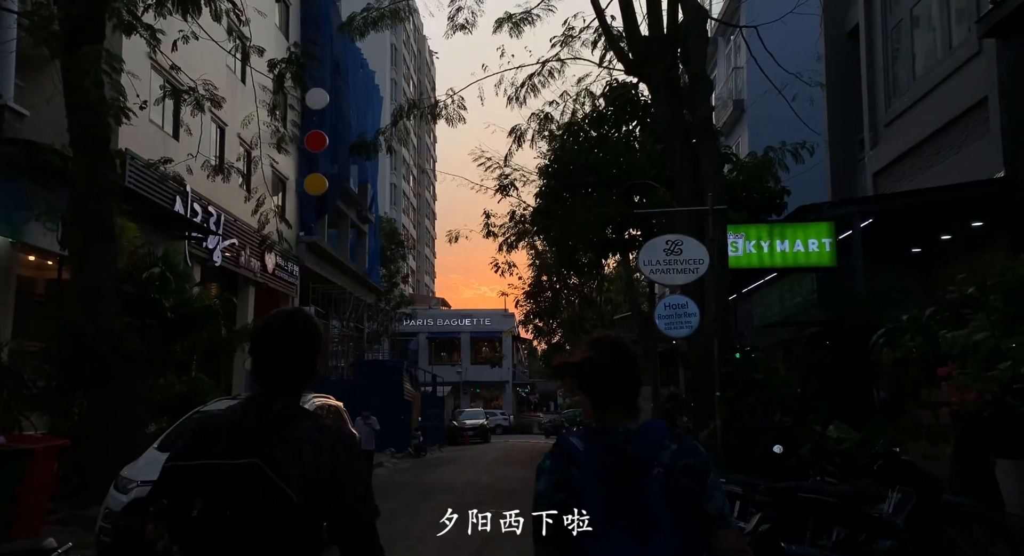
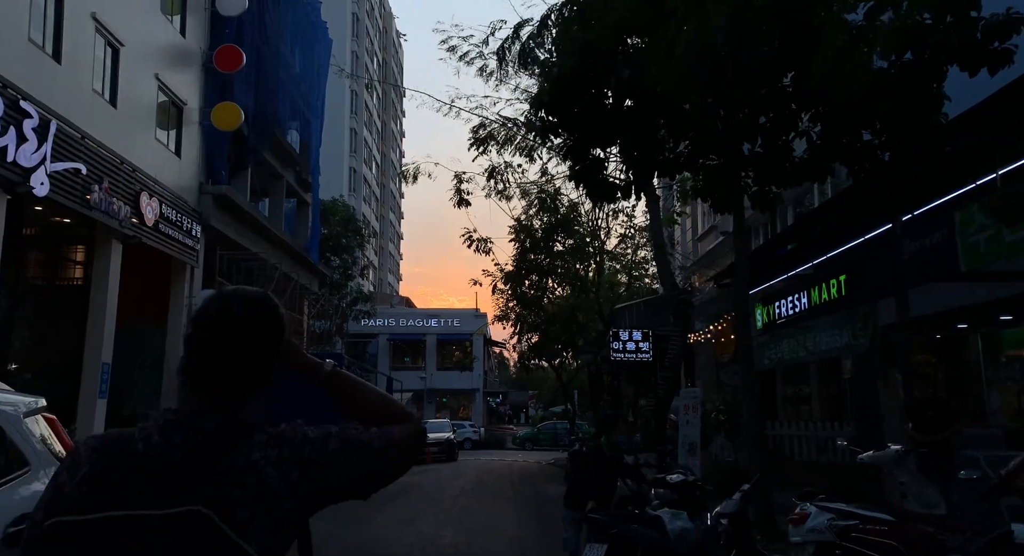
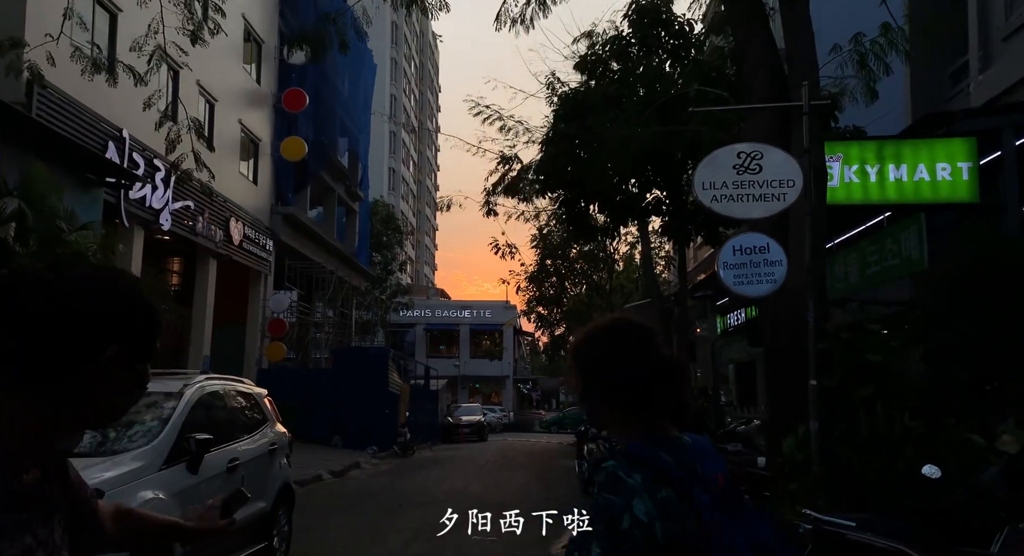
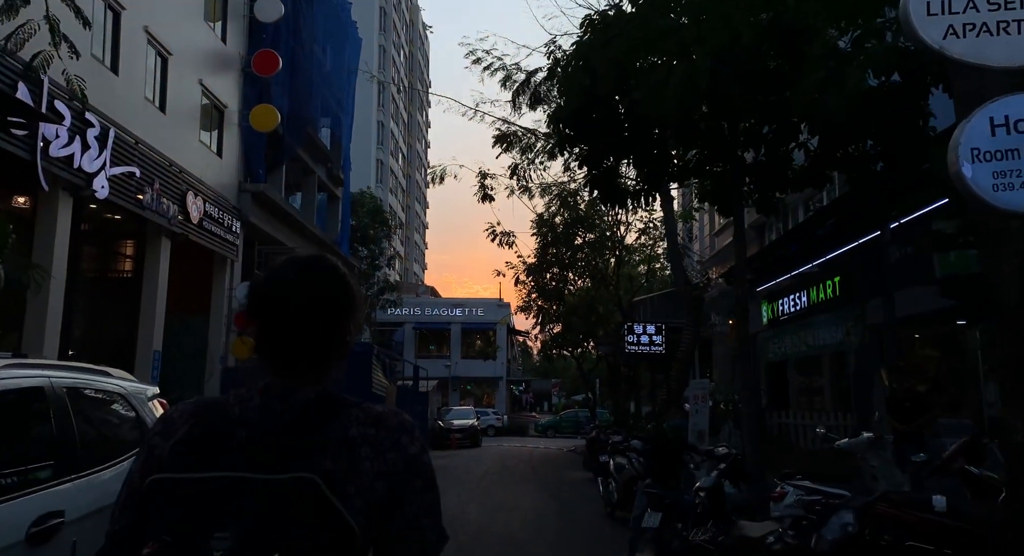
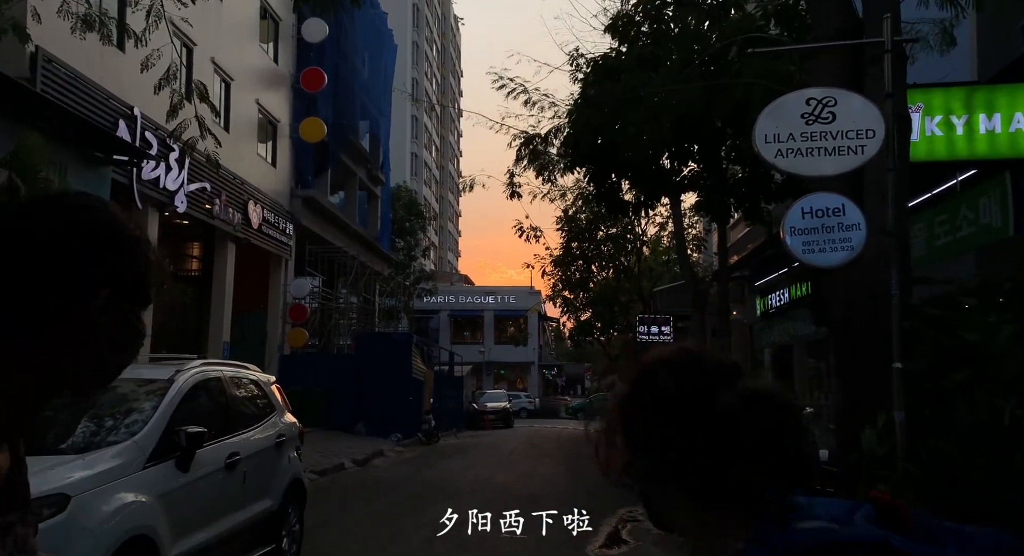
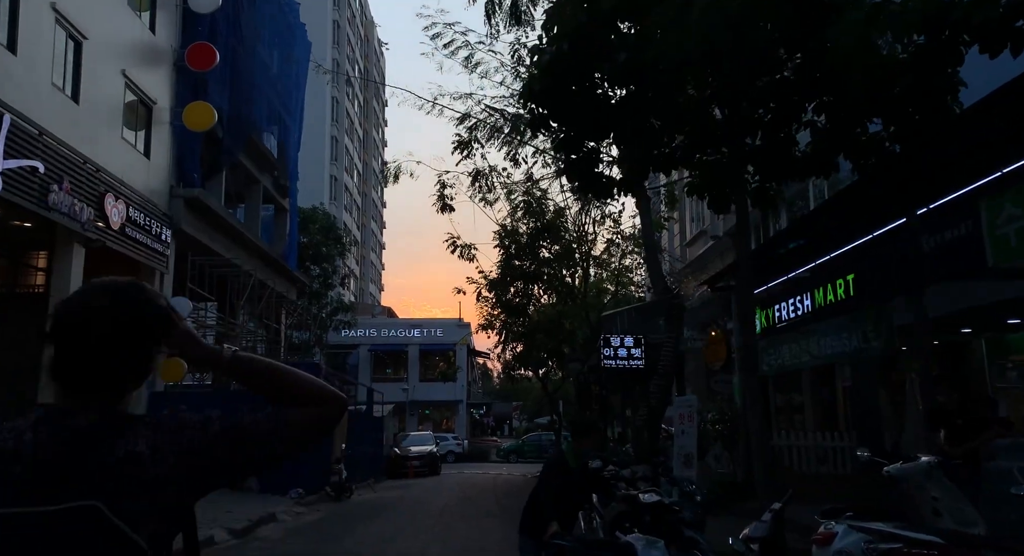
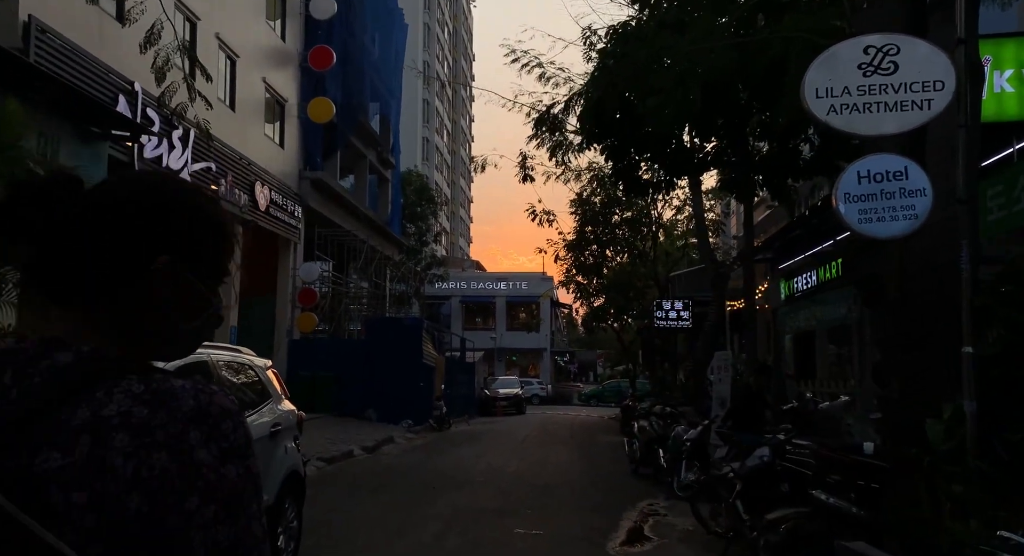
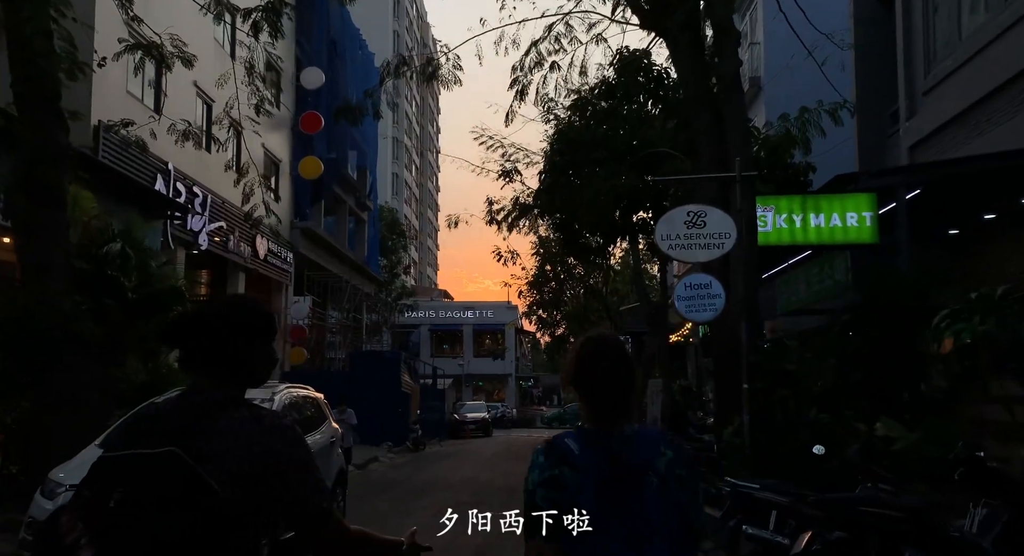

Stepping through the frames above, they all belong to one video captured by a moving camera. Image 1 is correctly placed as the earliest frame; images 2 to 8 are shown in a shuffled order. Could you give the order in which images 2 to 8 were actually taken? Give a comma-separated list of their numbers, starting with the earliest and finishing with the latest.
8, 3, 5, 7, 4, 2, 6
